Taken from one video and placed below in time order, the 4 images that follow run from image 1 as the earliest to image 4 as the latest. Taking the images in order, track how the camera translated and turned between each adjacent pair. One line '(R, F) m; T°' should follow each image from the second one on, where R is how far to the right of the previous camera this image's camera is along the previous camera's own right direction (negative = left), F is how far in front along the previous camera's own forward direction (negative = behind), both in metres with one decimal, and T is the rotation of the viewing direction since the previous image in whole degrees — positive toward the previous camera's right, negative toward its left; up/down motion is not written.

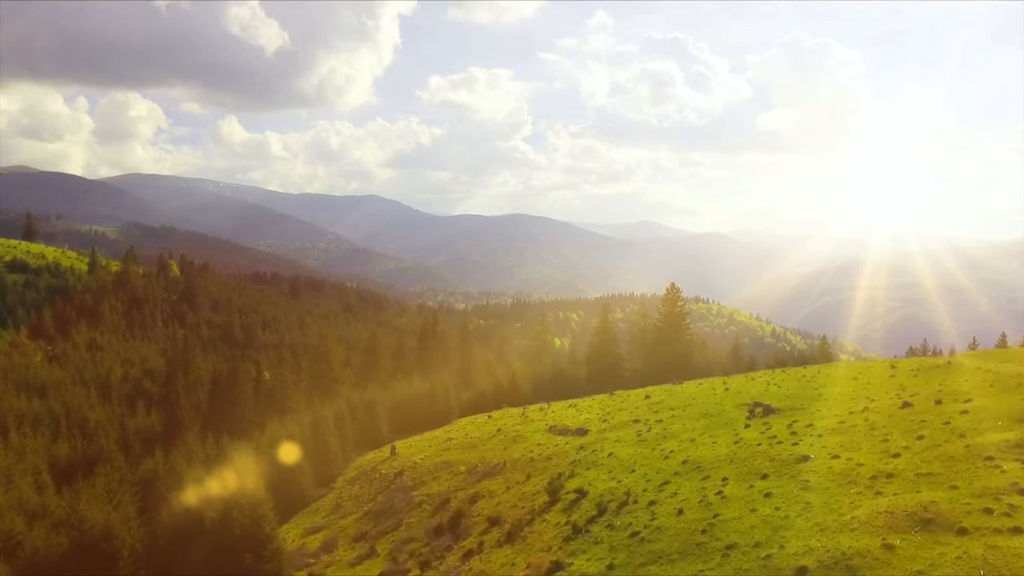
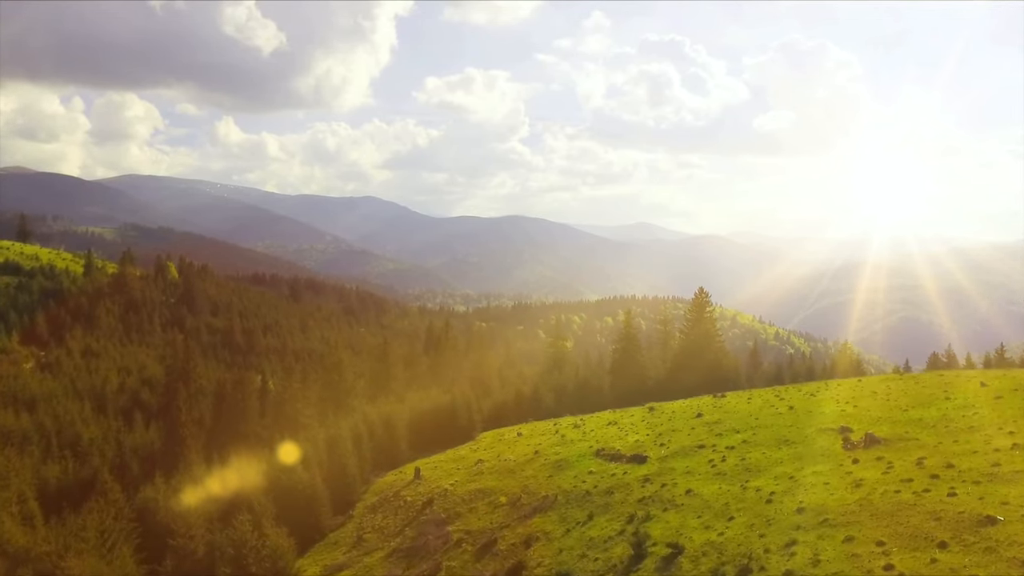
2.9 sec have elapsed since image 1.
(-4.1, +6.6) m; 0°
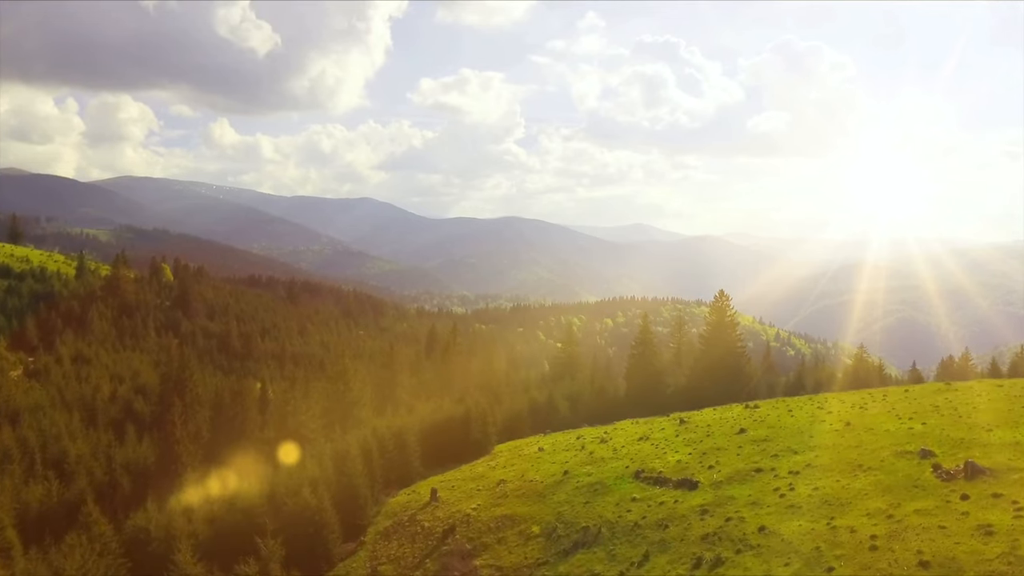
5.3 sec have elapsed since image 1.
(-2.8, +5.5) m; 0°
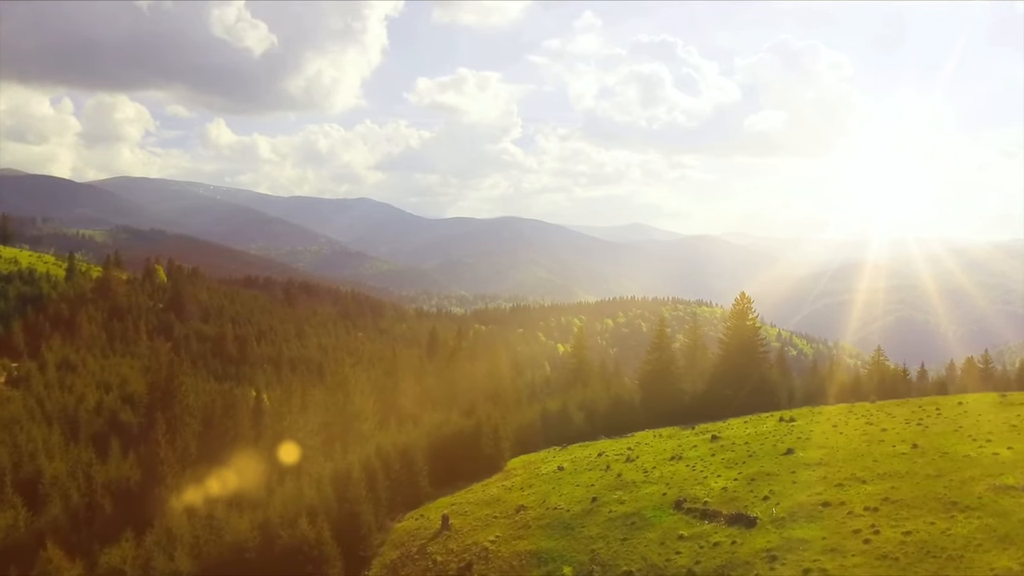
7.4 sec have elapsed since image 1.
(-2.0, +6.3) m; 0°
